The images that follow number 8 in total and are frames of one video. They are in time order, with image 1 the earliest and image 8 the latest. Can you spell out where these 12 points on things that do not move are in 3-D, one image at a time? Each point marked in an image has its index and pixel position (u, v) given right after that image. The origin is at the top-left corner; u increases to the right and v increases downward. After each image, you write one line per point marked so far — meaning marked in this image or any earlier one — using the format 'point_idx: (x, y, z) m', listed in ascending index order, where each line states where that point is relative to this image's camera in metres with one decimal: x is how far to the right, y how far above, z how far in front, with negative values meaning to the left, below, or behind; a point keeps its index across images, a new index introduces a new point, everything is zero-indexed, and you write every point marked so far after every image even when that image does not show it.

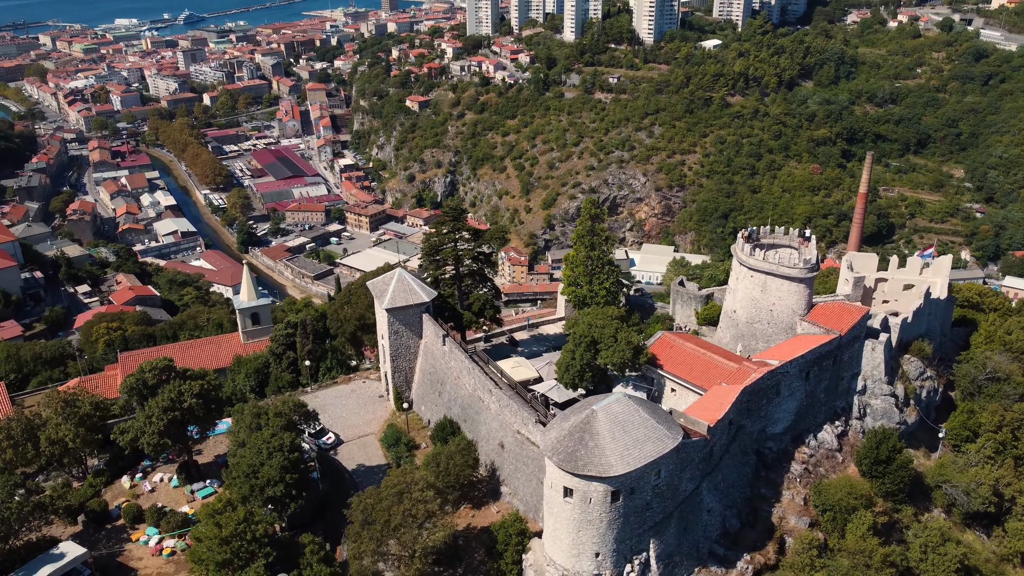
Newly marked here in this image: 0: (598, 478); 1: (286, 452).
0: (+1.6, -3.5, +14.9) m
1: (-4.8, -3.5, +17.1) m
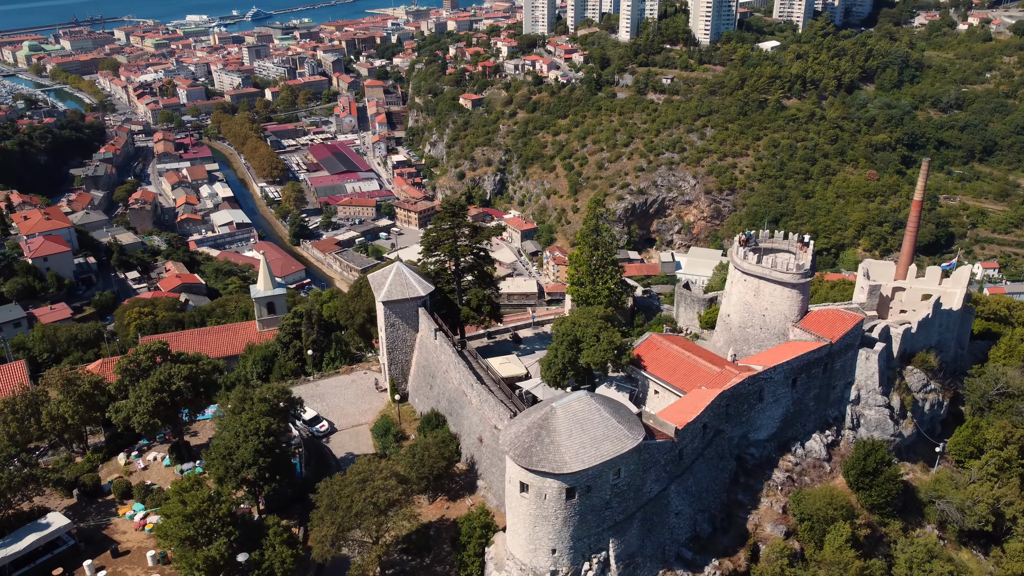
0: (+0.7, -3.4, +15.0) m
1: (-5.5, -3.2, +17.7) m
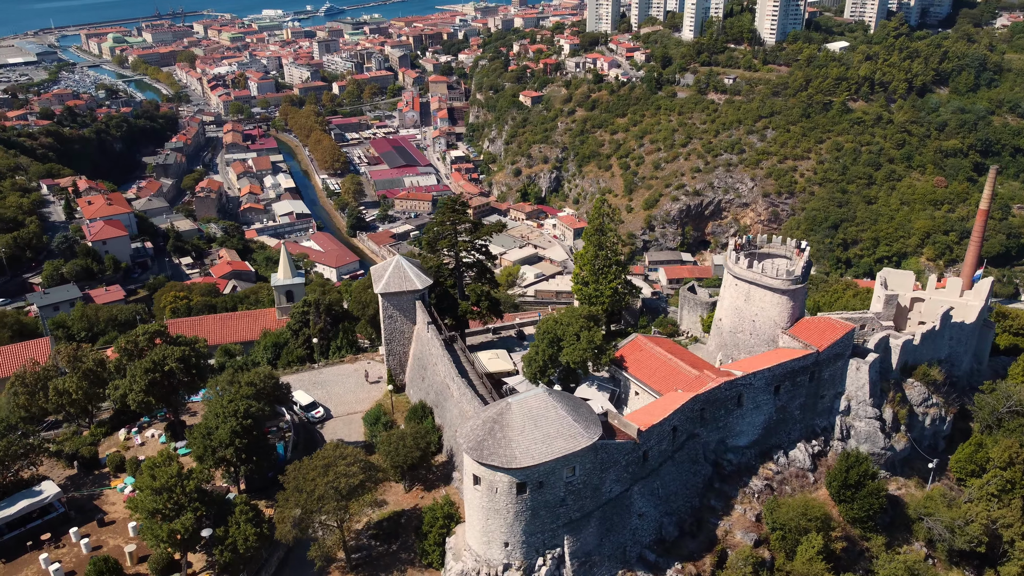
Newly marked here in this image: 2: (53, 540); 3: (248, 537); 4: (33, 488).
0: (-0.2, -3.4, +15.3) m
1: (-6.2, -2.9, +18.4) m
2: (-10.2, -5.6, +18.0) m
3: (-5.3, -5.0, +16.3) m
4: (-11.2, -4.7, +18.8) m
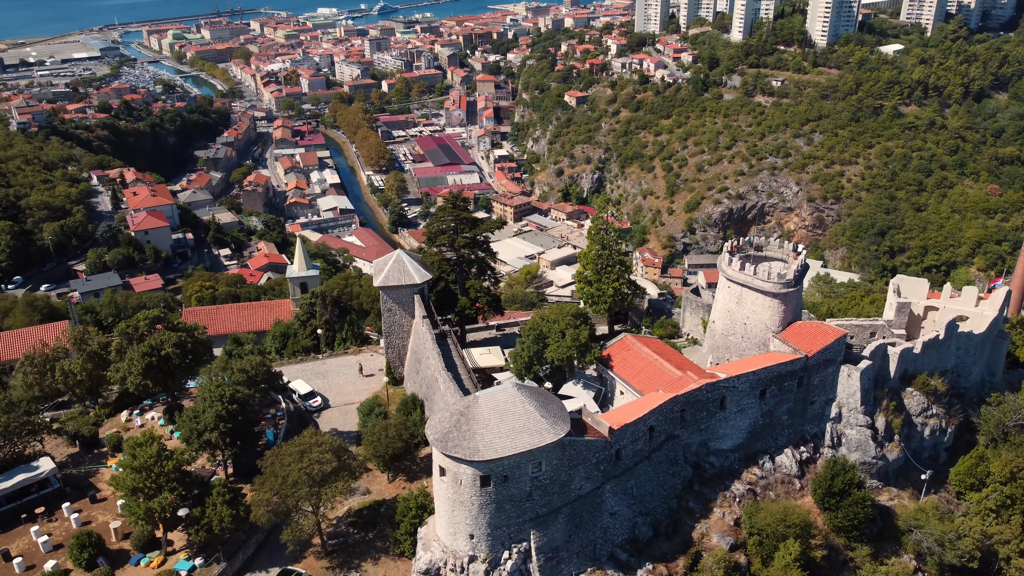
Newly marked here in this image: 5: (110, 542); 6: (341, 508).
0: (-0.9, -3.3, +15.4) m
1: (-6.7, -2.7, +18.9) m
2: (-10.8, -5.2, +18.7) m
3: (-6.0, -4.8, +16.8) m
4: (-11.7, -4.3, +19.6) m
5: (-8.8, -5.6, +17.7) m
6: (-4.1, -5.3, +19.4) m
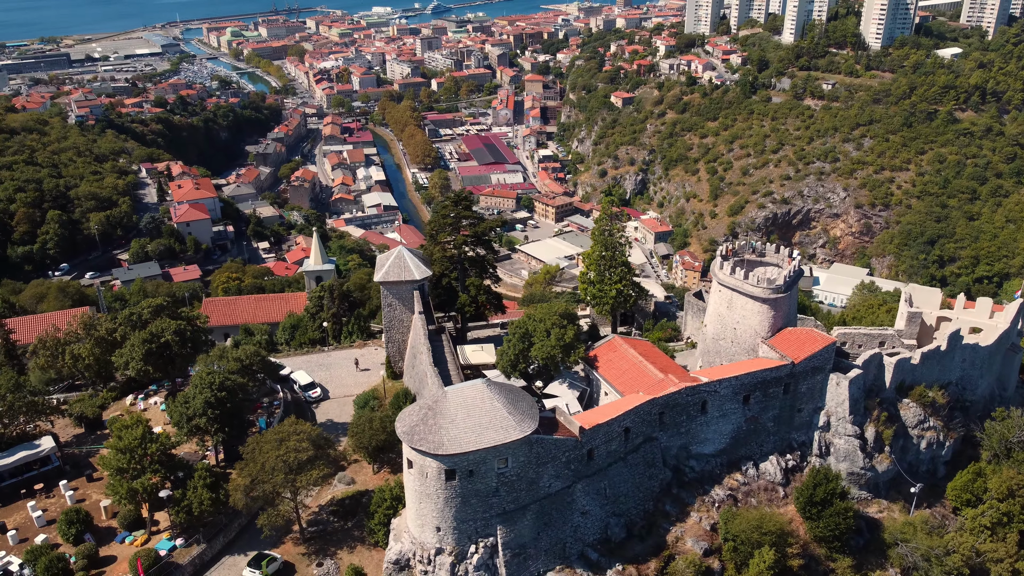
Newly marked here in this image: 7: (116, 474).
0: (-1.6, -3.2, +15.7) m
1: (-7.2, -2.5, +19.5) m
2: (-11.3, -4.9, +19.6) m
3: (-6.6, -4.6, +17.3) m
4: (-12.1, -3.9, +20.5) m
5: (-9.4, -5.3, +18.5) m
6: (-4.6, -5.1, +19.8) m
7: (-8.6, -4.0, +17.6) m
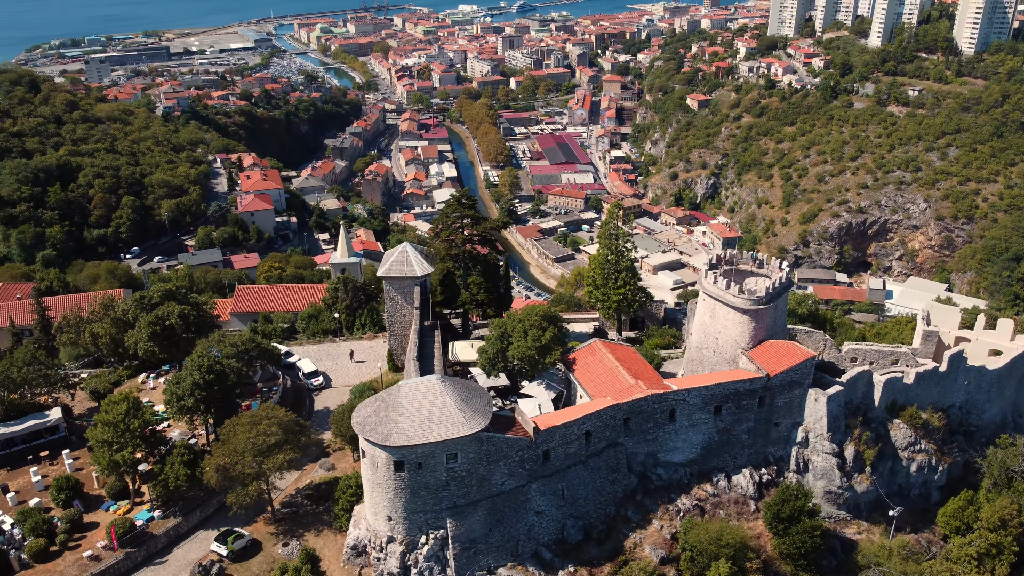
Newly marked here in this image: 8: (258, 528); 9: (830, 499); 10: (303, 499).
0: (-2.7, -3.1, +16.2) m
1: (-7.8, -2.1, +20.5) m
2: (-12.0, -4.4, +21.0) m
3: (-7.6, -4.3, +18.3) m
4: (-12.7, -3.4, +22.0) m
5: (-10.3, -4.9, +19.7) m
6: (-5.3, -4.9, +20.6) m
7: (-9.5, -3.7, +18.8) m
8: (-6.0, -5.6, +19.0) m
9: (+7.8, -5.2, +19.9) m
10: (-5.2, -5.2, +20.0) m
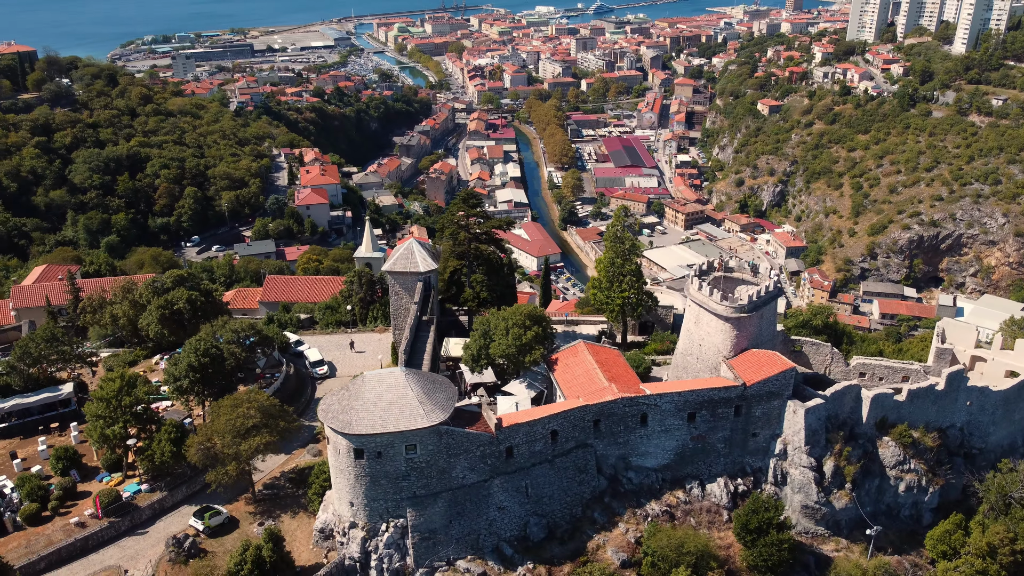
0: (-3.6, -3.0, +16.8) m
1: (-8.3, -1.8, +21.5) m
2: (-12.5, -3.9, +22.4) m
3: (-8.3, -3.9, +19.3) m
4: (-13.1, -2.9, +23.4) m
5: (-10.9, -4.4, +20.9) m
6: (-5.9, -4.7, +21.4) m
7: (-10.2, -3.2, +19.9) m
8: (-6.7, -5.3, +19.8) m
9: (+7.1, -5.5, +19.5) m
10: (-5.8, -4.9, +20.7) m
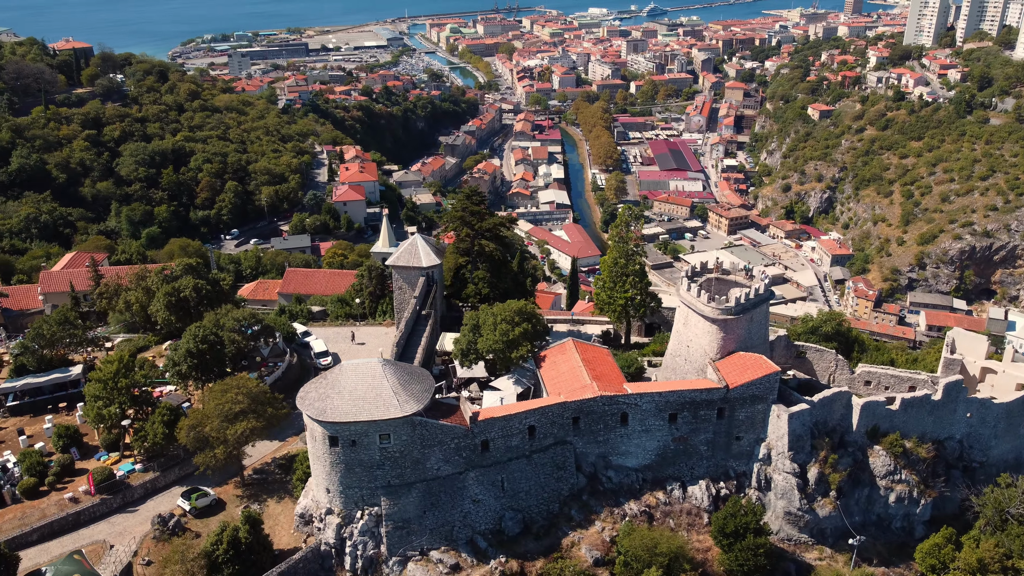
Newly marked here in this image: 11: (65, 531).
0: (-4.2, -2.8, +17.1) m
1: (-8.6, -1.5, +22.1) m
2: (-12.8, -3.5, +23.2) m
3: (-8.8, -3.6, +19.9) m
4: (-13.2, -2.4, +24.3) m
5: (-11.3, -4.1, +21.7) m
6: (-6.3, -4.4, +21.9) m
7: (-10.6, -2.9, +20.6) m
8: (-7.2, -5.0, +20.3) m
9: (+6.6, -5.5, +19.2) m
10: (-6.2, -4.7, +21.2) m
11: (-10.3, -5.6, +18.6) m
